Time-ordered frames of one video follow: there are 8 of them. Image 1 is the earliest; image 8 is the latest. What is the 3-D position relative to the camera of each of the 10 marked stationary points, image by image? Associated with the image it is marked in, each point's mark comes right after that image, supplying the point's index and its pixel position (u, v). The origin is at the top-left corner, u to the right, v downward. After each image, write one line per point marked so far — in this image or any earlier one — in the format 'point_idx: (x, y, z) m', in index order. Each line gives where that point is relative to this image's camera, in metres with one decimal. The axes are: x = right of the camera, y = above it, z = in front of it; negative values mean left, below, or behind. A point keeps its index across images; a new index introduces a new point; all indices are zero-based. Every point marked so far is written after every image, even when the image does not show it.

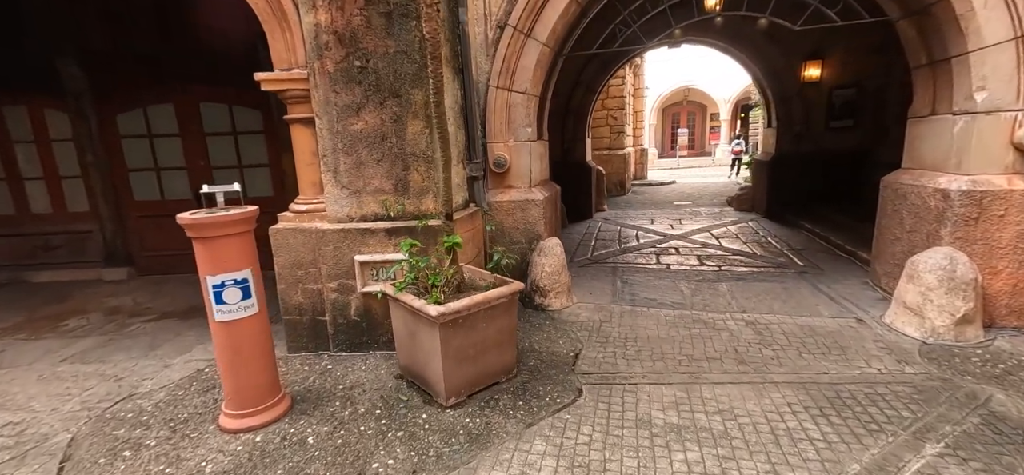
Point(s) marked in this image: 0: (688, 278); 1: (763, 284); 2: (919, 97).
0: (+1.4, -0.3, +3.6) m
1: (+1.9, -0.4, +3.3) m
2: (+2.6, +0.9, +2.8) m
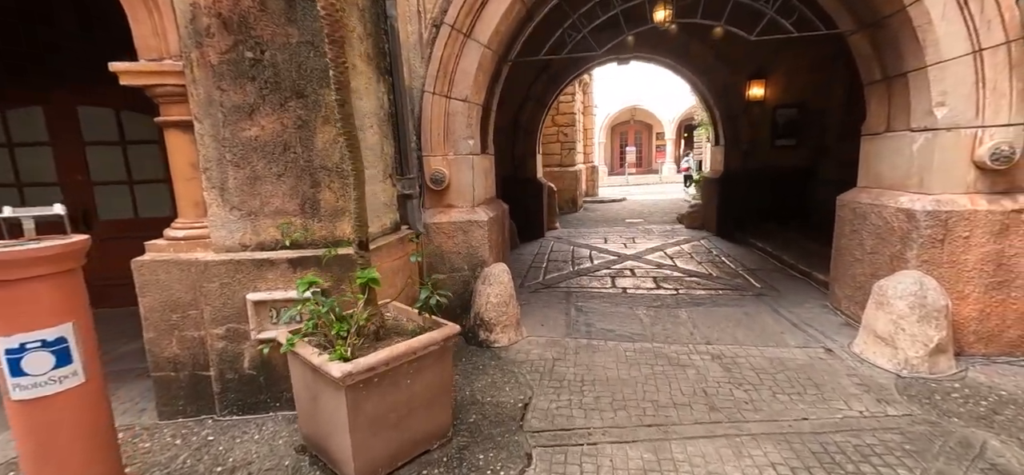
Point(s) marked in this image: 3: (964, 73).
0: (+1.0, -0.5, +3.3) m
1: (+1.5, -0.5, +3.1) m
2: (+2.2, +0.8, +2.8) m
3: (+2.2, +0.8, +2.2) m
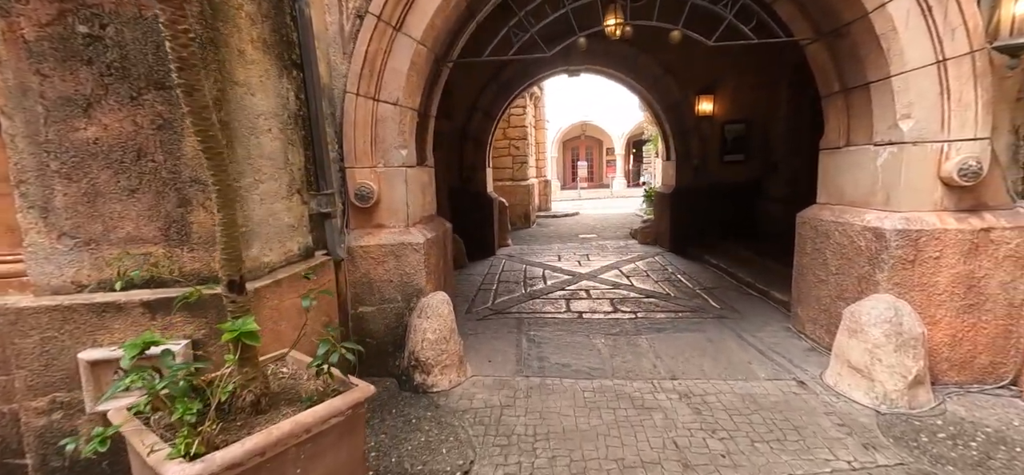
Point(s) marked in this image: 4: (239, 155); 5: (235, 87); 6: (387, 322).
0: (+0.6, -0.6, +3.0) m
1: (+1.1, -0.6, +2.9) m
2: (+1.9, +0.7, +2.6) m
3: (+1.9, +0.7, +2.1) m
4: (-0.9, +0.3, +1.5) m
5: (-0.9, +0.5, +1.5) m
6: (-0.7, -0.4, +2.4) m
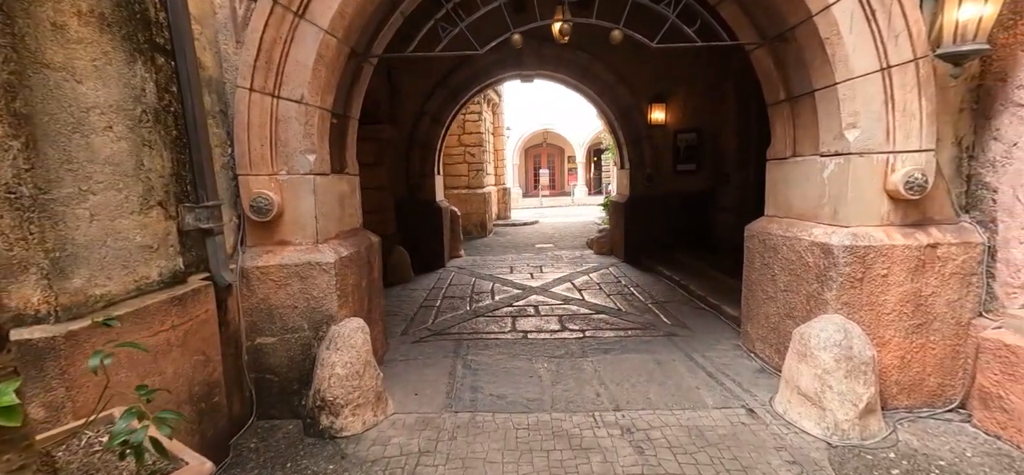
0: (+0.2, -0.7, +2.8) m
1: (+0.7, -0.7, +2.7) m
2: (+1.5, +0.6, +2.5) m
3: (+1.6, +0.6, +2.0) m
4: (-1.2, +0.2, +1.2) m
5: (-1.2, +0.4, +1.2) m
6: (-1.0, -0.5, +2.0) m
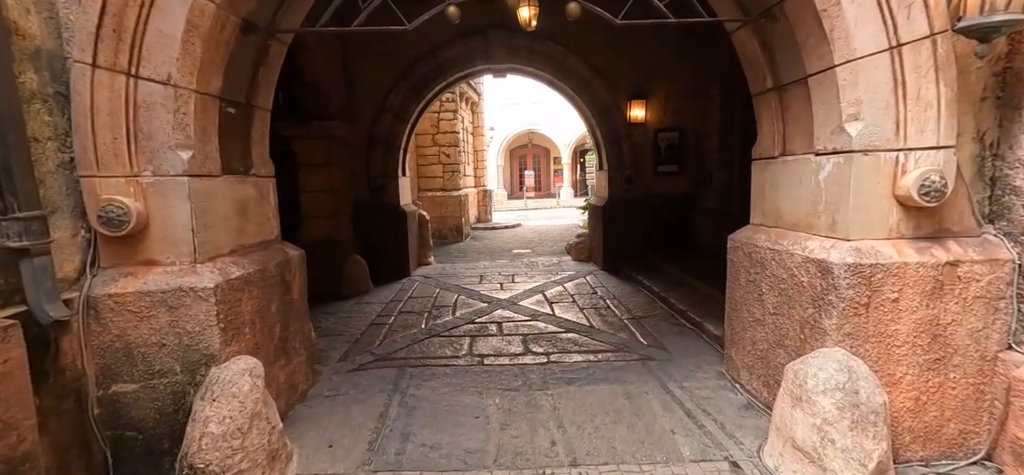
0: (-0.1, -0.8, +2.4) m
1: (+0.5, -0.8, +2.3) m
2: (+1.2, +0.5, +2.2) m
3: (+1.3, +0.6, +1.6) m
4: (-1.4, +0.1, +0.7) m
5: (-1.4, +0.4, +0.7) m
6: (-1.3, -0.6, +1.6) m
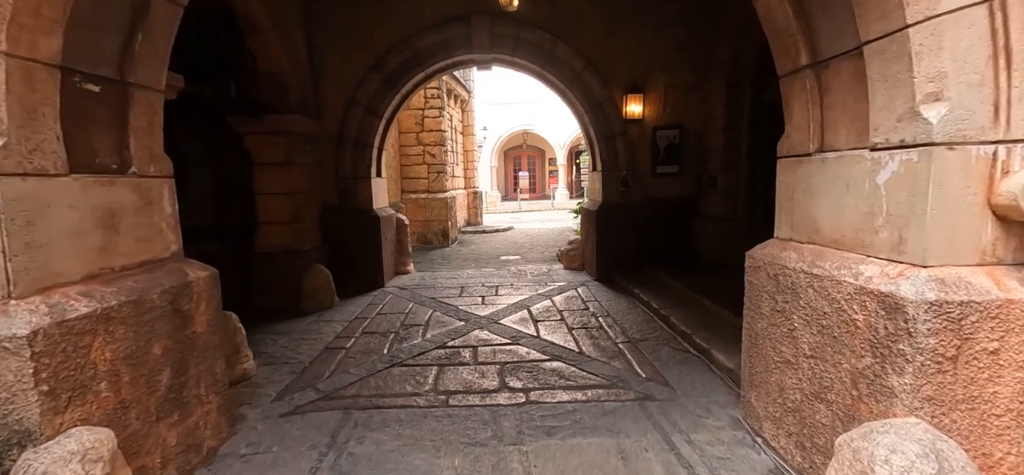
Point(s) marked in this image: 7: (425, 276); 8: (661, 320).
0: (-0.2, -0.9, +1.9) m
1: (+0.3, -0.9, +1.9) m
2: (+1.1, +0.4, +1.7) m
3: (+1.2, +0.5, +1.1) m
4: (-1.6, +0.1, +0.3) m
5: (-1.6, +0.3, +0.2) m
6: (-1.4, -0.7, +1.1) m
7: (-1.1, -0.5, +5.4) m
8: (+1.1, -0.6, +3.4) m
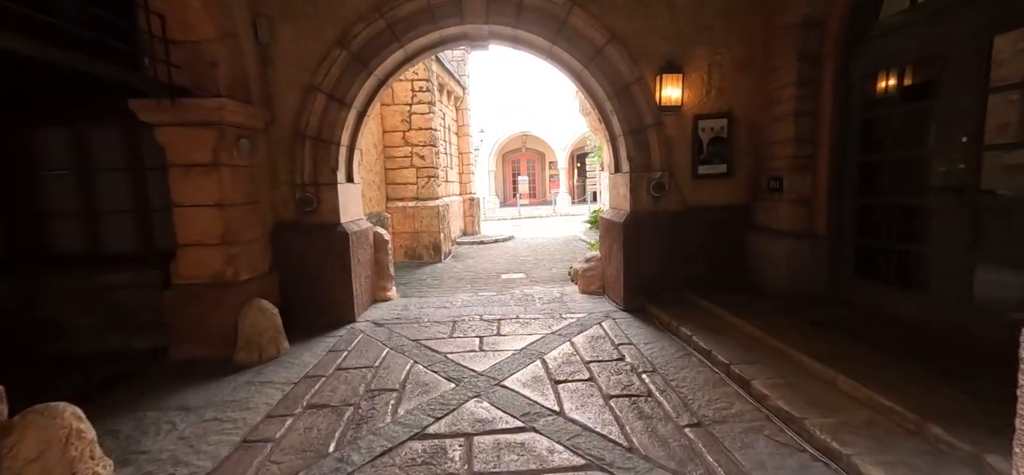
0: (-0.1, -1.0, +0.9) m
1: (+0.4, -1.0, +0.8) m
2: (+1.1, +0.3, +0.7) m
3: (+1.2, +0.4, +0.1) m
4: (-1.5, 0.0, -0.8) m
5: (-1.5, +0.2, -0.8) m
6: (-1.3, -0.8, +0.1) m
7: (-1.0, -0.6, +4.4) m
8: (+1.2, -0.8, +2.4) m
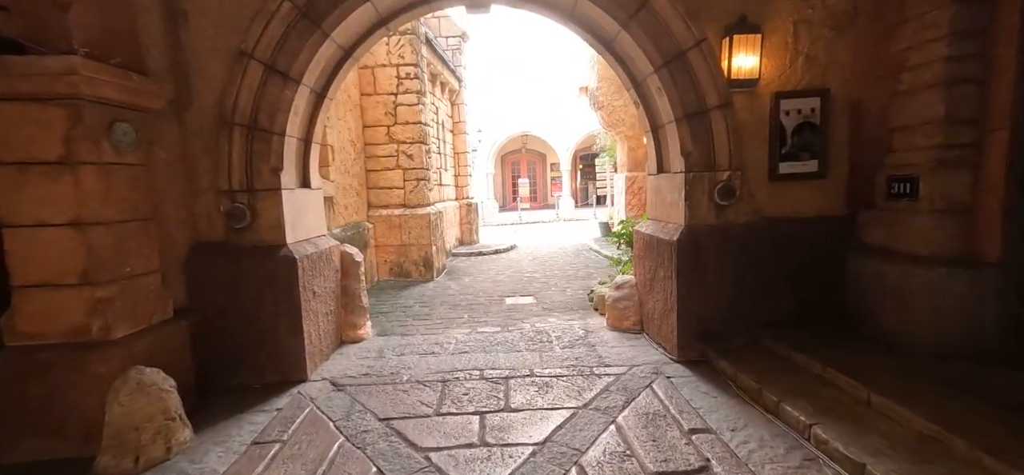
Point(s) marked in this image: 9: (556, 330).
0: (0.0, -1.1, -0.1) m
1: (+0.5, -1.1, -0.2) m
2: (+1.2, +0.2, -0.3) m
3: (+1.3, +0.3, -0.9) m
4: (-1.4, -0.2, -1.8) m
5: (-1.4, 0.0, -1.8) m
6: (-1.2, -0.9, -1.0) m
7: (-0.9, -0.8, +3.3) m
8: (+1.3, -0.9, +1.3) m
9: (+0.3, -0.7, +3.6) m
